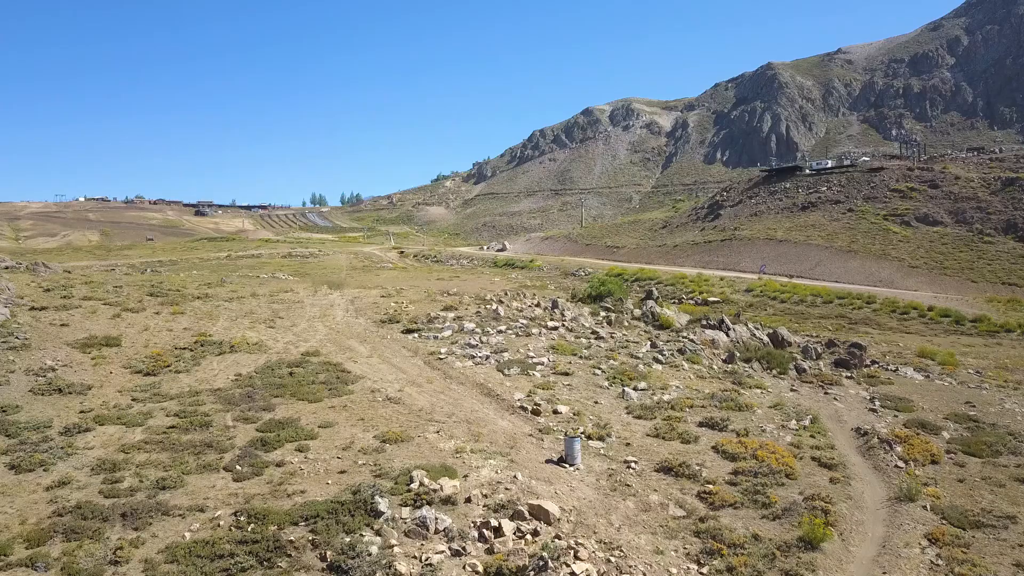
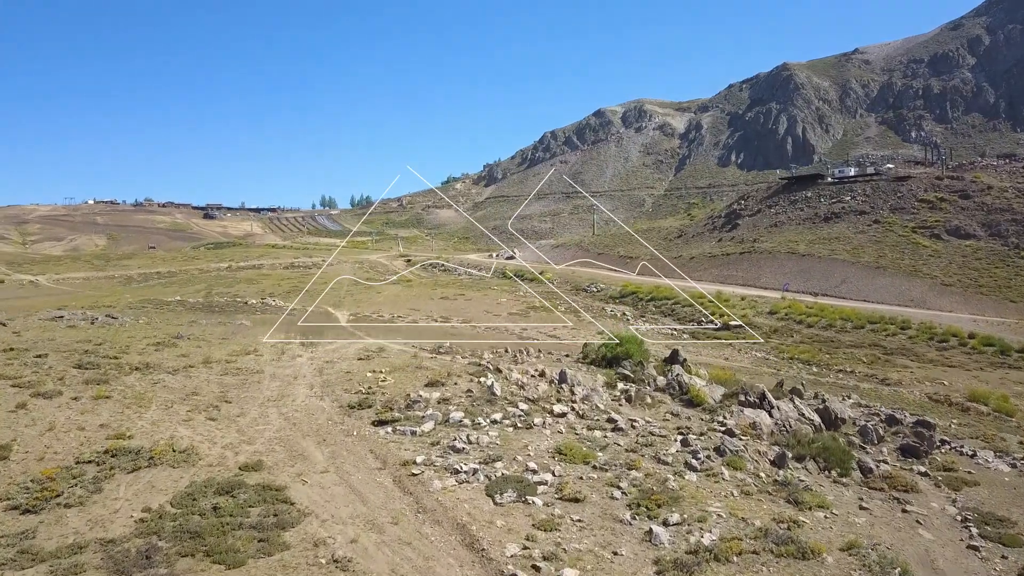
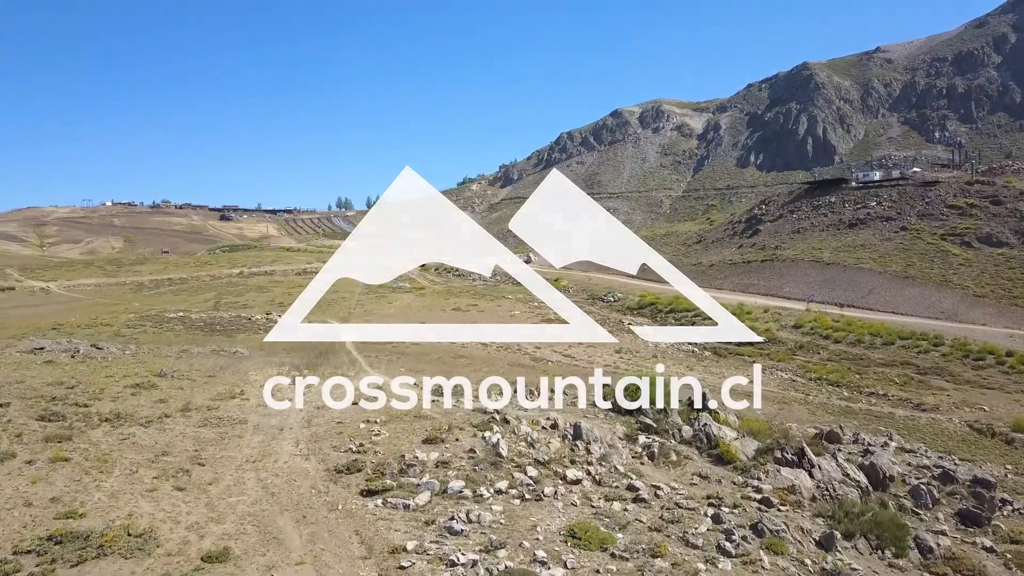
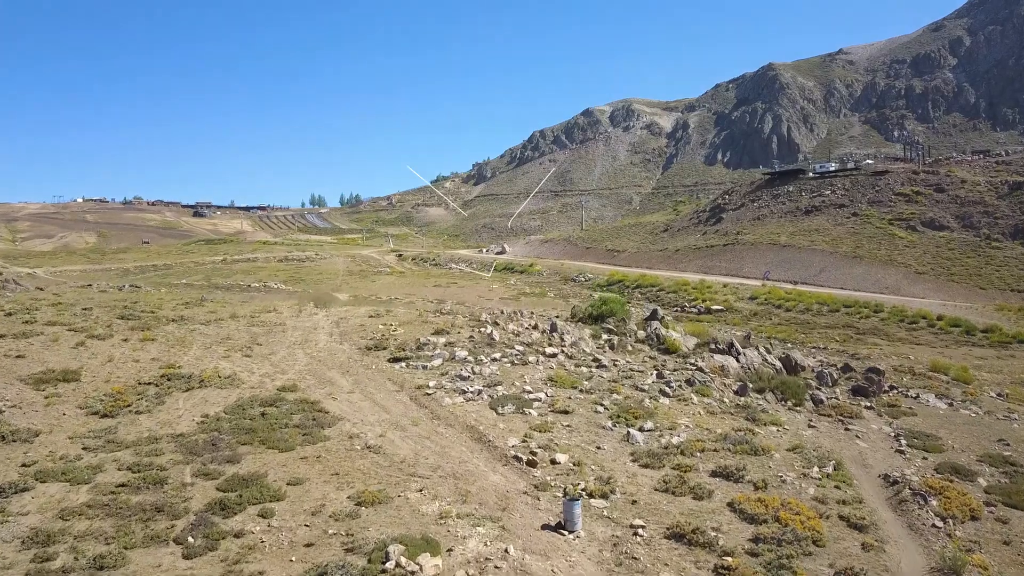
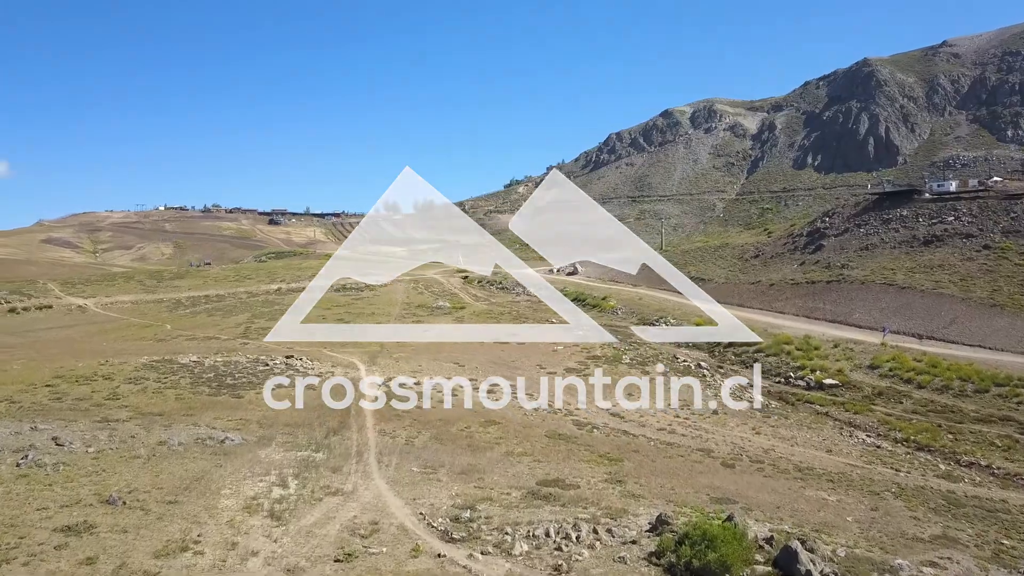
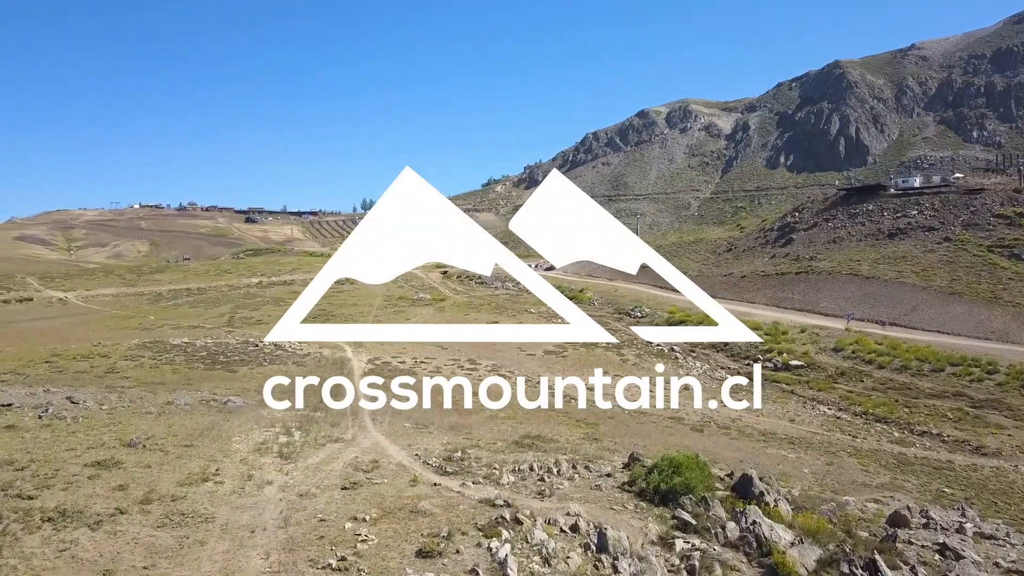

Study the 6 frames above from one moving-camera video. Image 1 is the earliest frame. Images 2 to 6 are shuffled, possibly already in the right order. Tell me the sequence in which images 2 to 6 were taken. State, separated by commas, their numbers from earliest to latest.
4, 2, 3, 6, 5
